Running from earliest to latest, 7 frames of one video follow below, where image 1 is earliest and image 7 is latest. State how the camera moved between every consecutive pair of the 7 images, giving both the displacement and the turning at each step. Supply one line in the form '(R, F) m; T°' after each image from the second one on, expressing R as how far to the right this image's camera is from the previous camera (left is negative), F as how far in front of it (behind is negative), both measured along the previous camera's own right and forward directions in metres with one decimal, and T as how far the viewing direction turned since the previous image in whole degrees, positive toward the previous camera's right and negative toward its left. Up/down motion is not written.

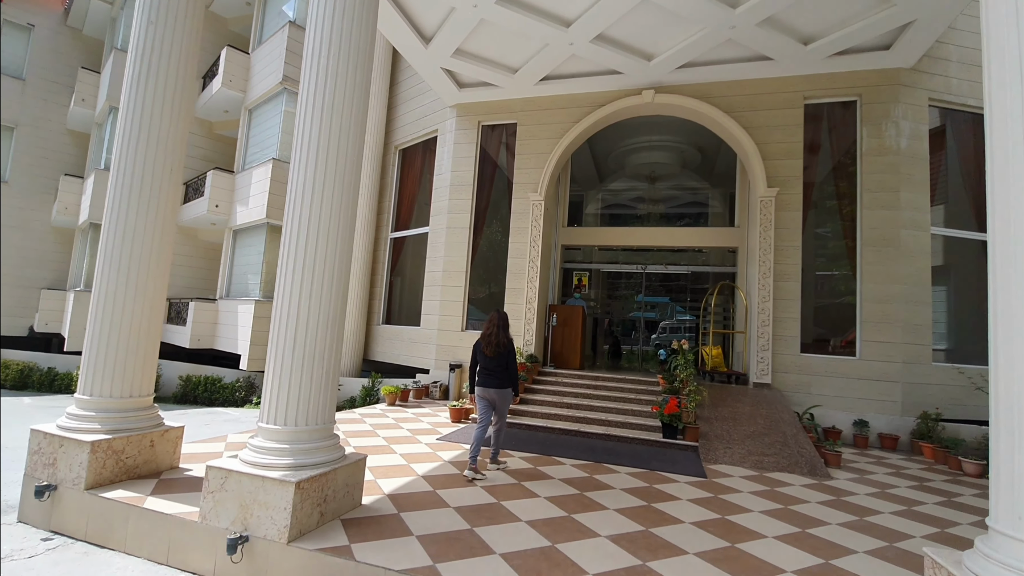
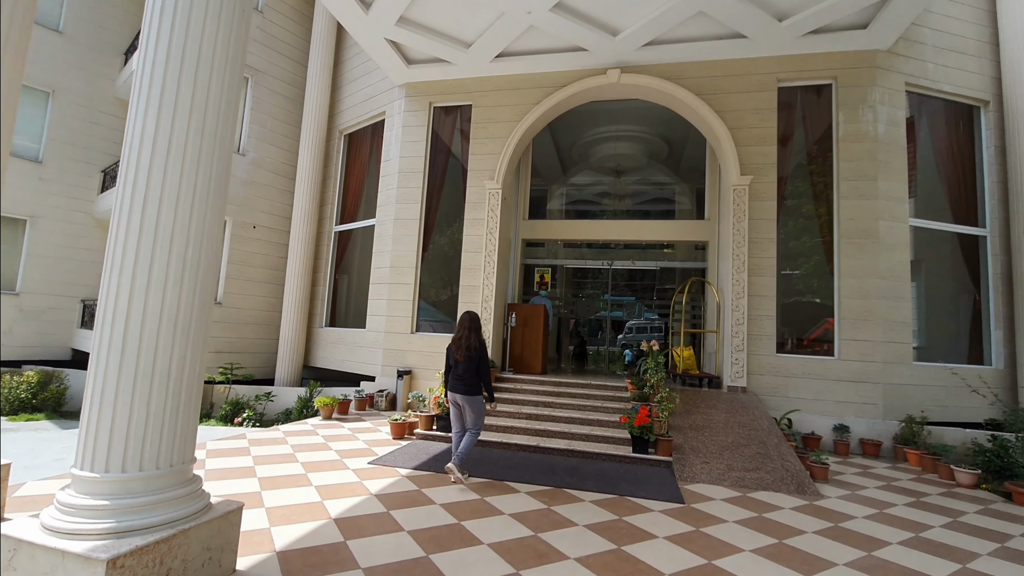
(+0.2, +0.8) m; +4°
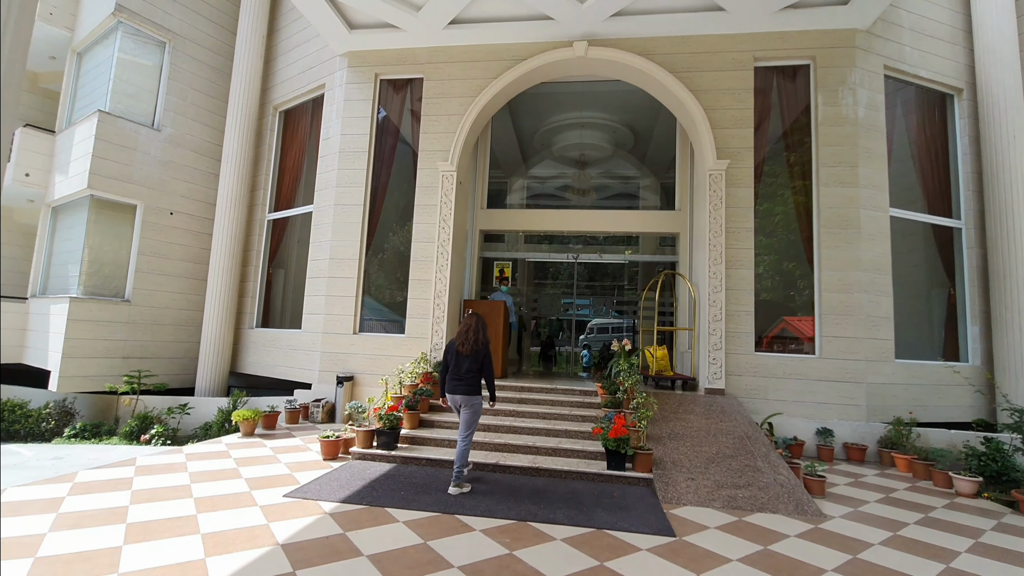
(0.0, +0.8) m; +5°
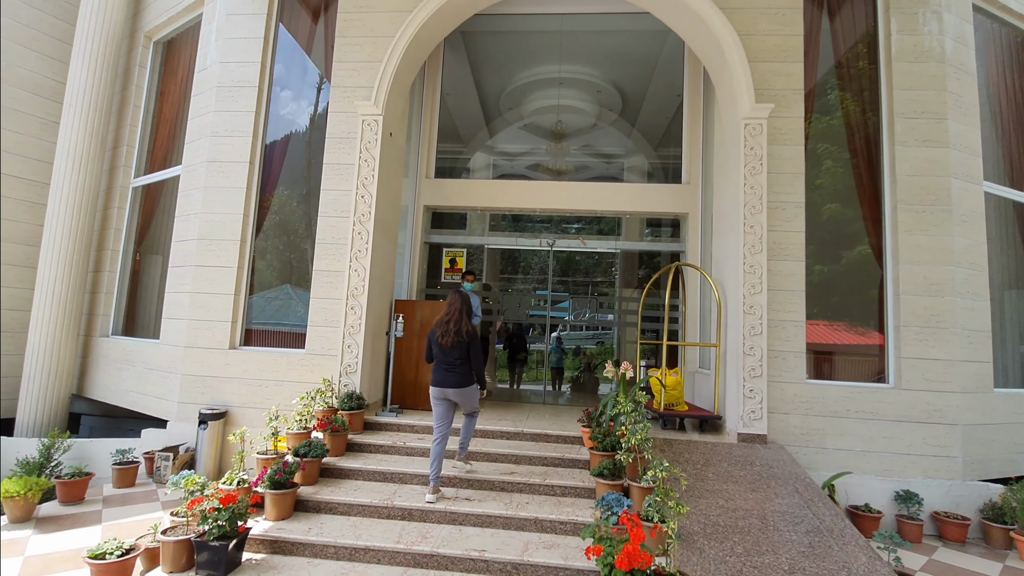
(+0.2, +2.1) m; +3°
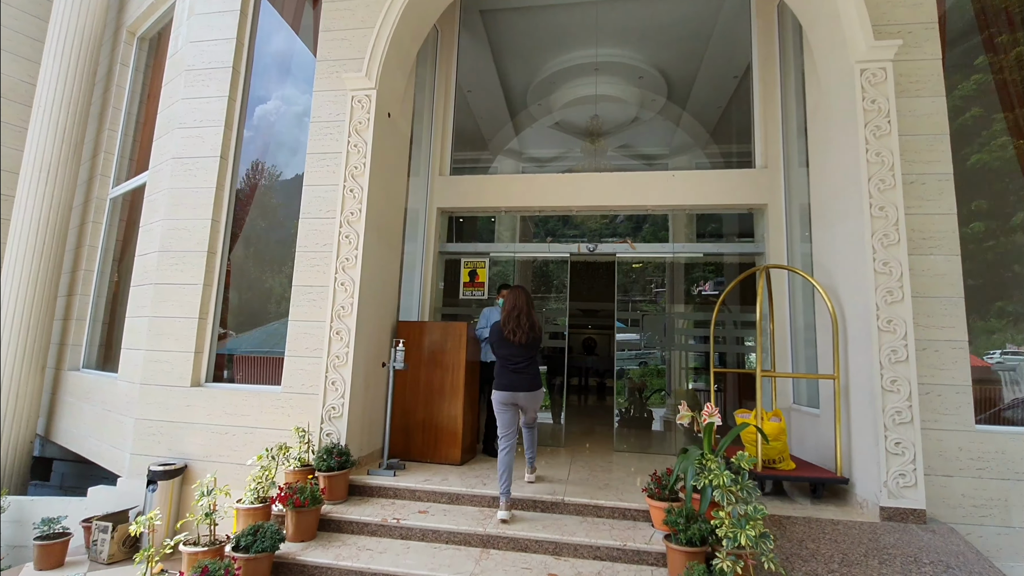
(0.0, +1.2) m; -4°
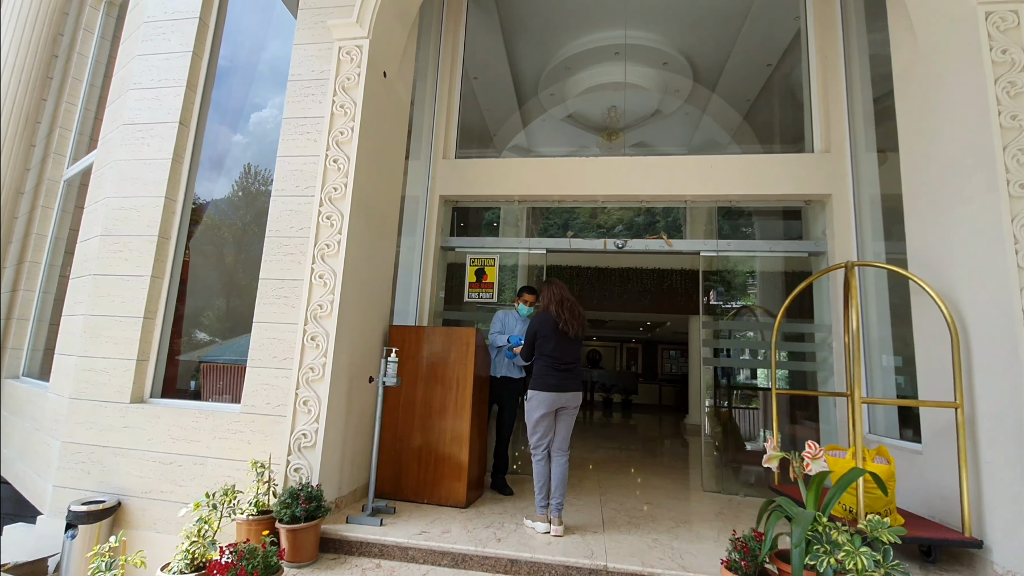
(-0.1, +0.8) m; 0°
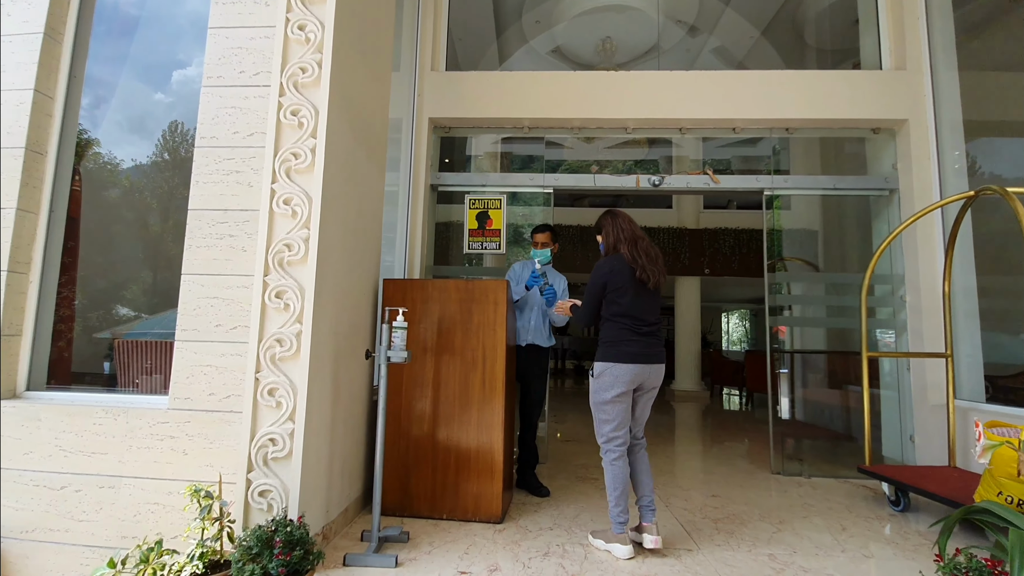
(-0.4, +0.9) m; +6°
